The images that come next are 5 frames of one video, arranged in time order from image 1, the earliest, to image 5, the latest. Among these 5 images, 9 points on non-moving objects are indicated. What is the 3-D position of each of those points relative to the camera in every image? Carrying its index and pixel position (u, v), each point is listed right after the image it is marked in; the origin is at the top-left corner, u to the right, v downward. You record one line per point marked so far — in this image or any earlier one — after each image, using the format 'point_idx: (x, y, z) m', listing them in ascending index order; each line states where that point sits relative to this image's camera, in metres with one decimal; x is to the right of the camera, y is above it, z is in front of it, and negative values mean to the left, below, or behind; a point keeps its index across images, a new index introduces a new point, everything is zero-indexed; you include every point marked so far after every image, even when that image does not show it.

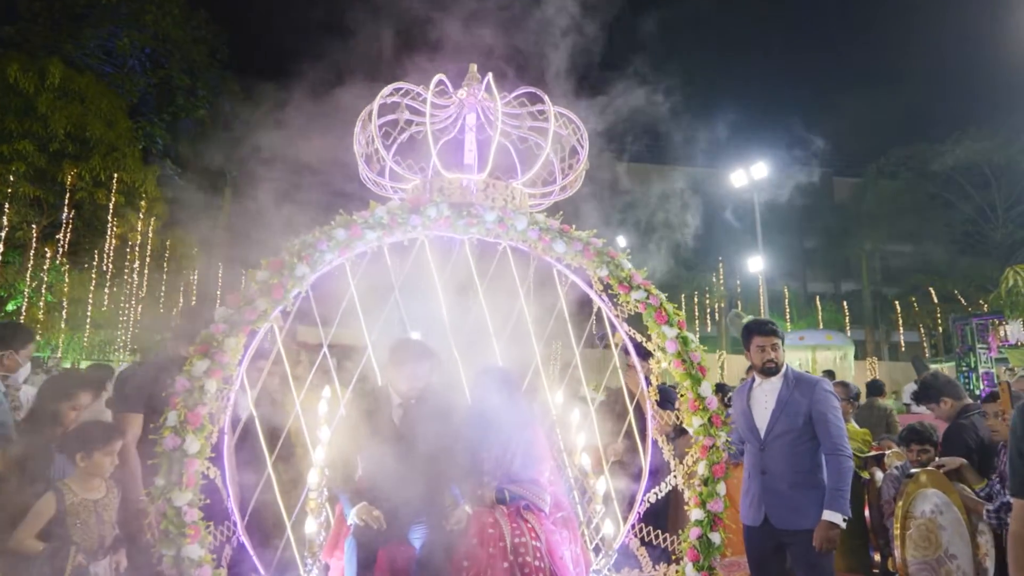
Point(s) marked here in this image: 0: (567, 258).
0: (+0.4, +0.2, +4.5) m
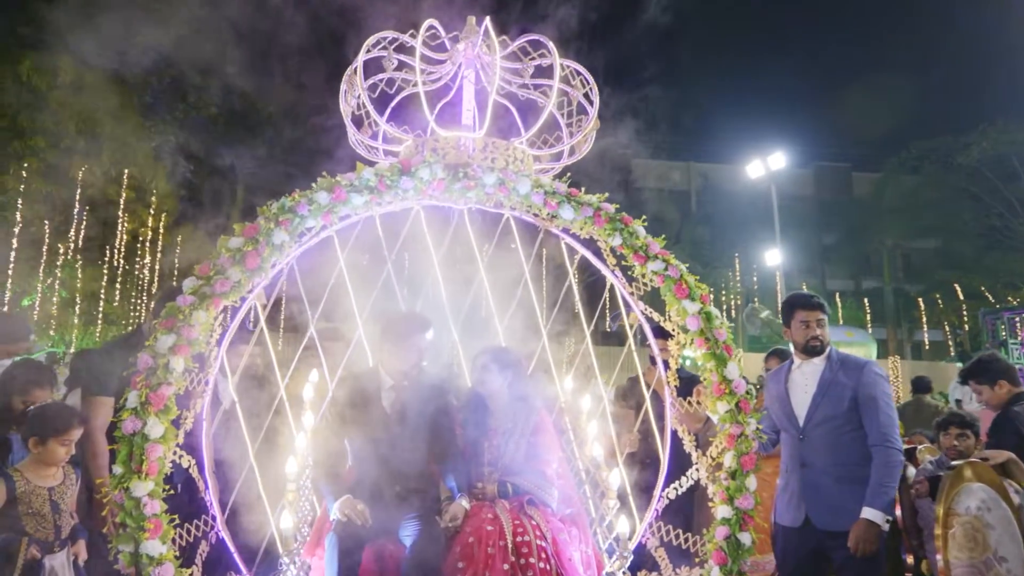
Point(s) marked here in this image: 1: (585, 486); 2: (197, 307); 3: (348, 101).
0: (+0.4, +0.4, +4.0) m
1: (+0.5, -1.2, +4.3) m
2: (-1.6, -0.1, +3.5) m
3: (-1.0, +1.2, +4.4) m
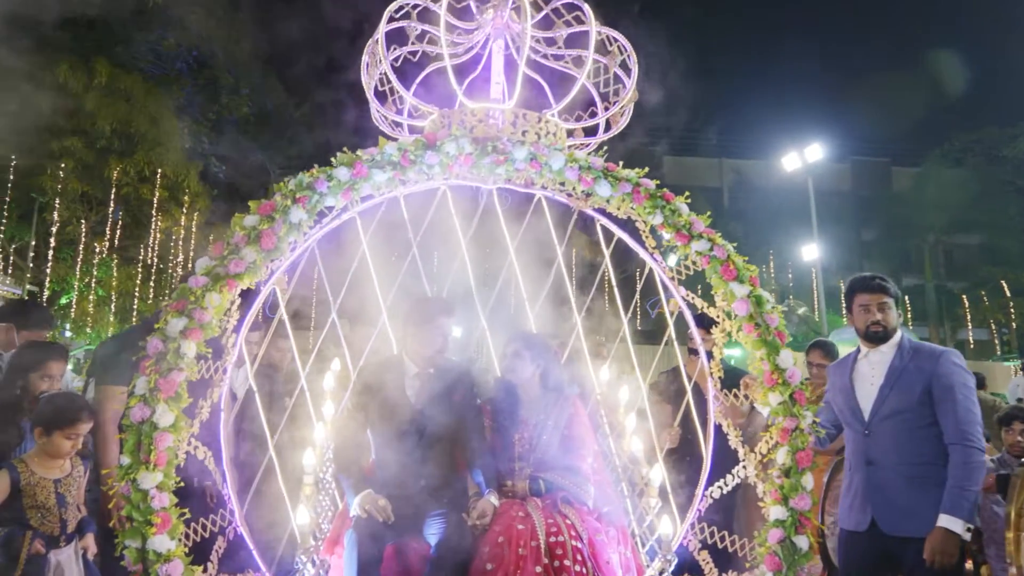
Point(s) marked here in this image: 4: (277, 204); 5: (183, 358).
0: (+0.6, +0.5, +3.8) m
1: (+0.7, -1.1, +4.0) m
2: (-1.4, 0.0, +3.3) m
3: (-0.8, +1.3, +4.1) m
4: (-1.2, +0.4, +3.5) m
5: (-1.5, -0.3, +3.2) m
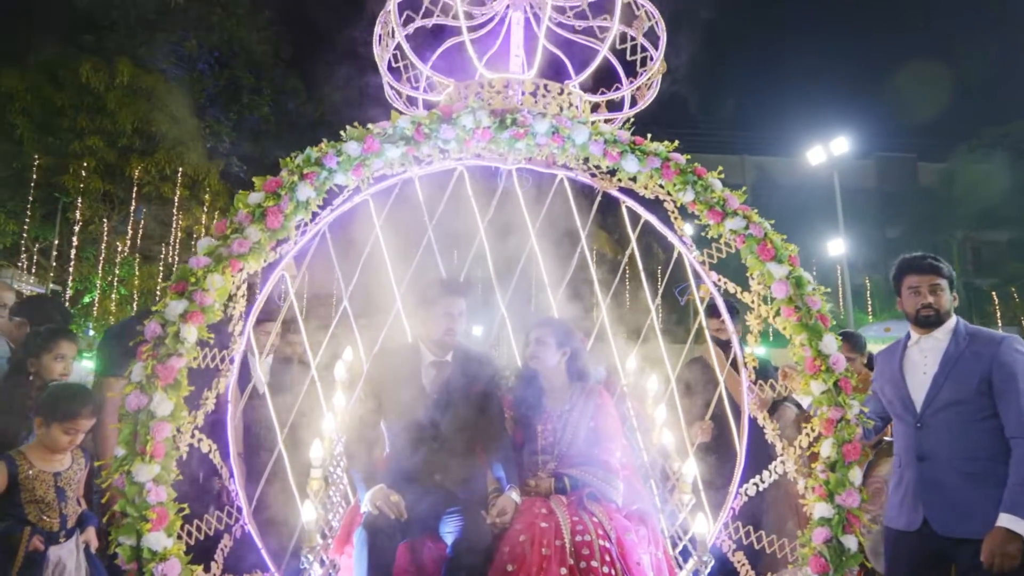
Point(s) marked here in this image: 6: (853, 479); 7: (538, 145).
0: (+0.7, +0.6, +3.5) m
1: (+0.8, -1.0, +3.8) m
2: (-1.3, +0.1, +3.1) m
3: (-0.7, +1.4, +3.9) m
4: (-1.1, +0.5, +3.3) m
5: (-1.4, -0.2, +3.0) m
6: (+1.5, -0.8, +3.1) m
7: (+0.1, +0.7, +3.5) m
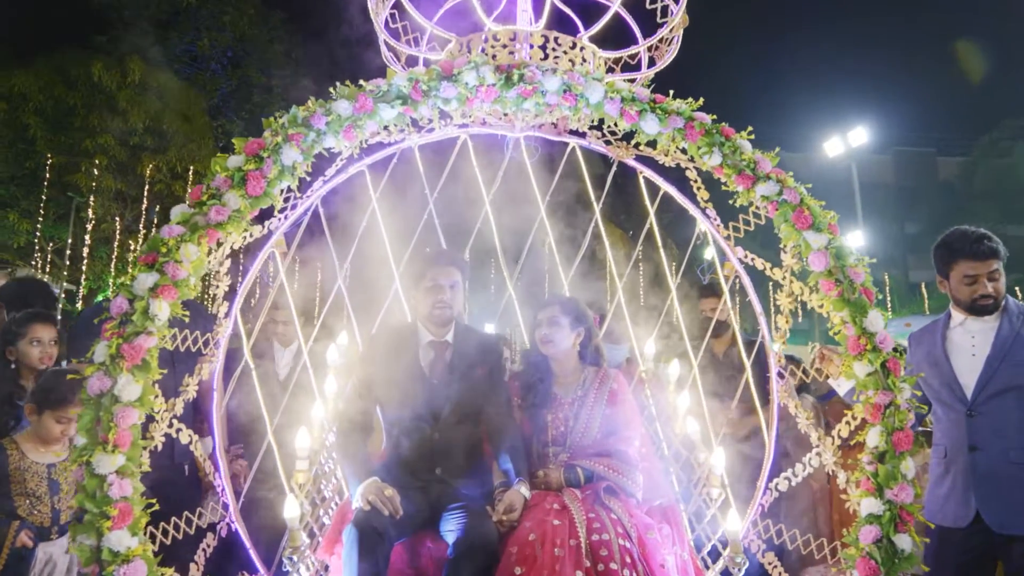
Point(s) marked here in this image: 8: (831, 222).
0: (+0.7, +0.7, +3.2) m
1: (+0.8, -0.9, +3.4) m
2: (-1.3, +0.2, +2.8) m
3: (-0.7, +1.5, +3.6) m
4: (-1.1, +0.6, +3.0) m
5: (-1.4, -0.1, +2.7) m
6: (+1.5, -0.7, +2.7) m
7: (+0.2, +0.8, +3.2) m
8: (+1.4, +0.3, +3.1) m
